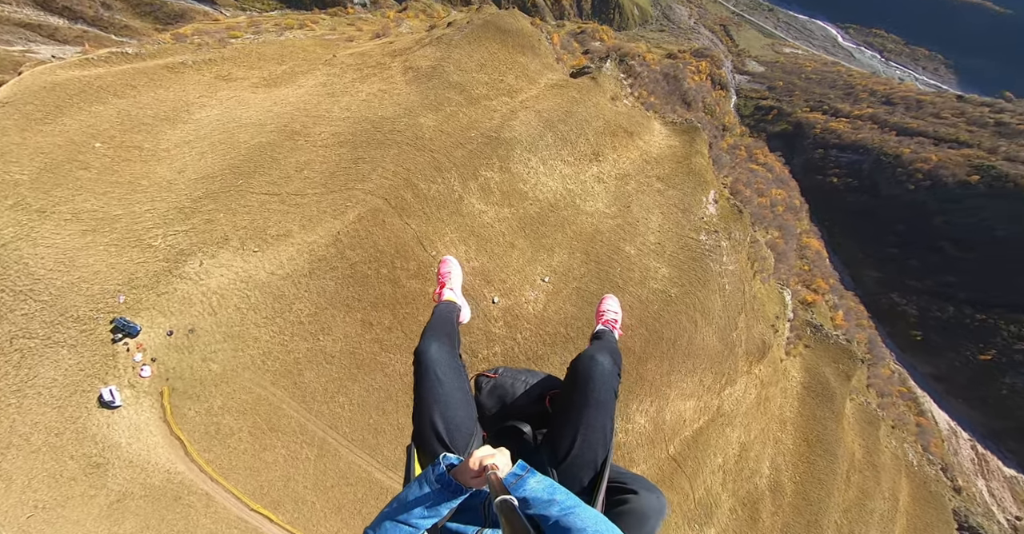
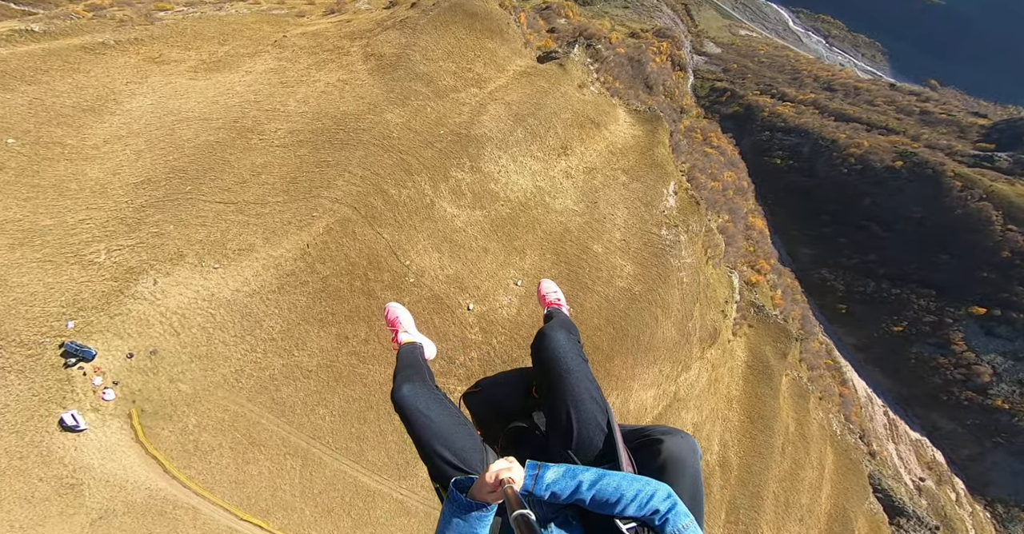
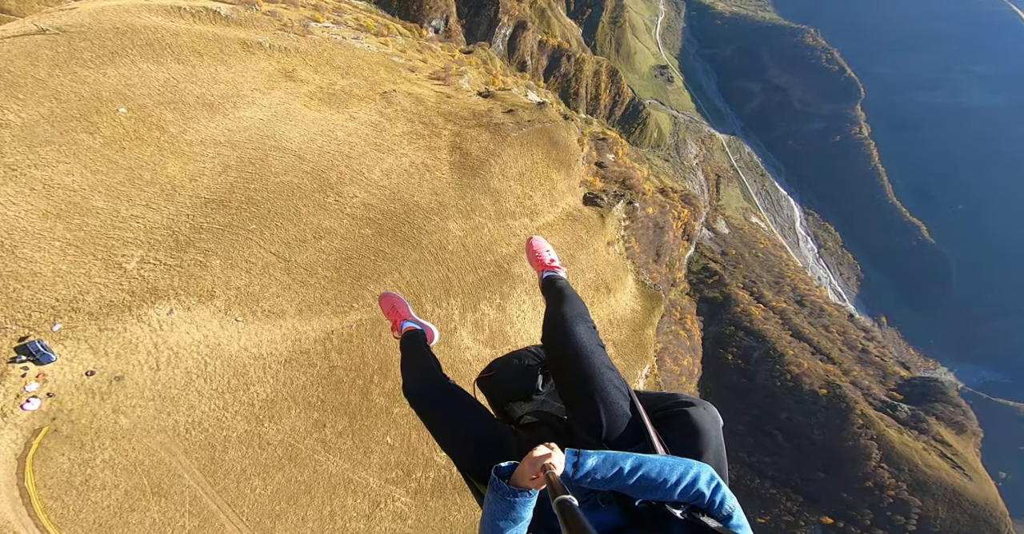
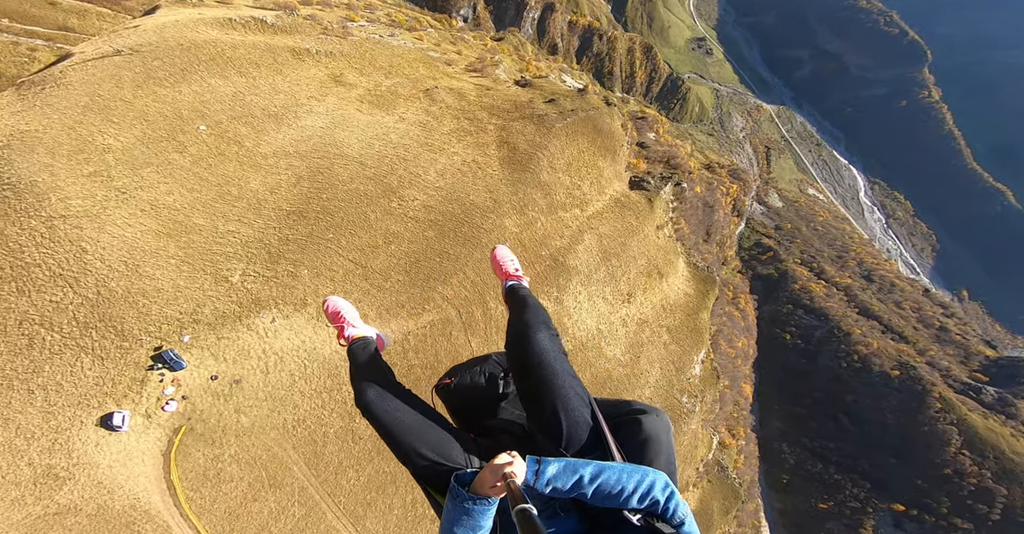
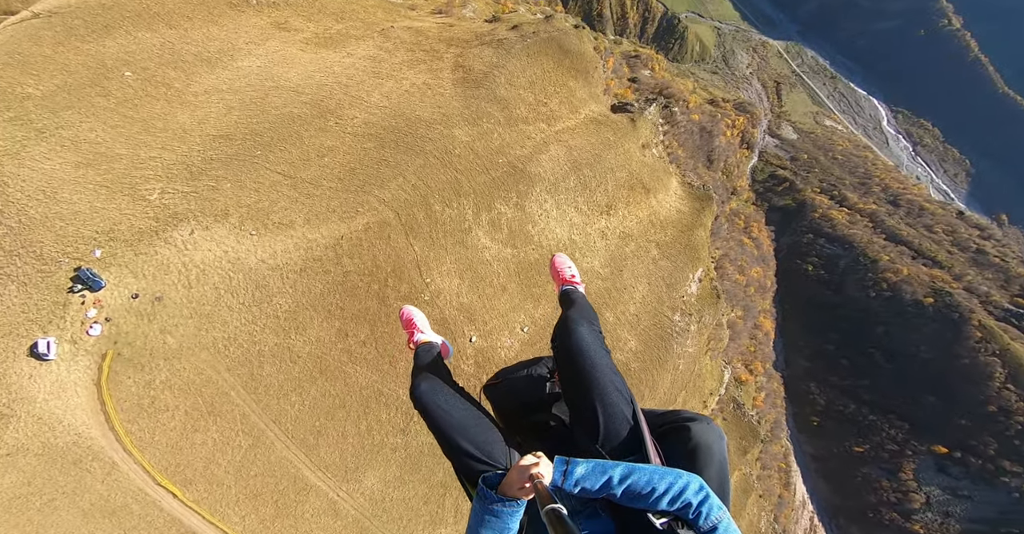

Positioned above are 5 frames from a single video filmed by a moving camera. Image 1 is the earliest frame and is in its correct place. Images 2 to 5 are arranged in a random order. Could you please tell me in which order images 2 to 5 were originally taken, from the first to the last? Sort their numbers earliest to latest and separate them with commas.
2, 5, 3, 4
